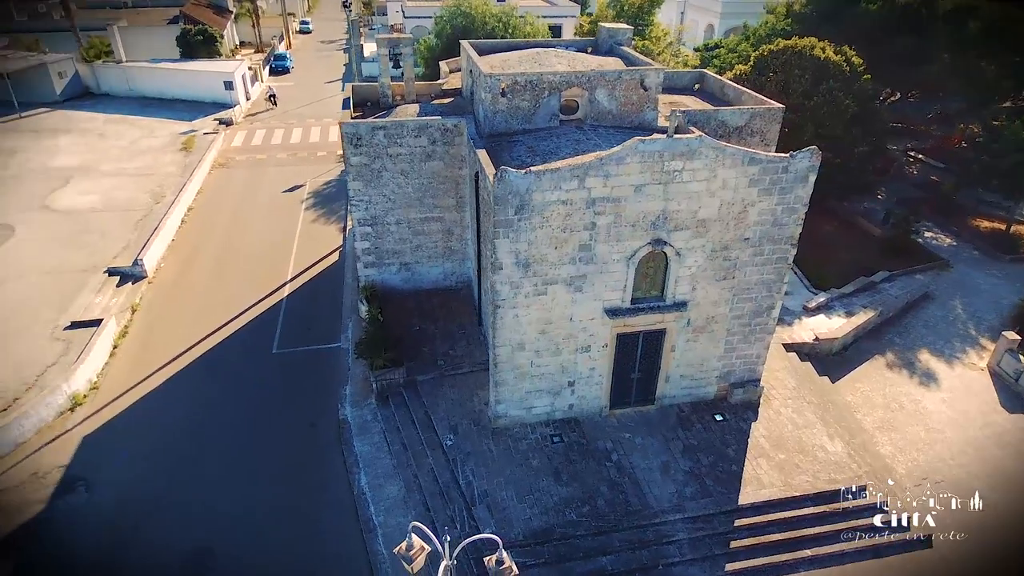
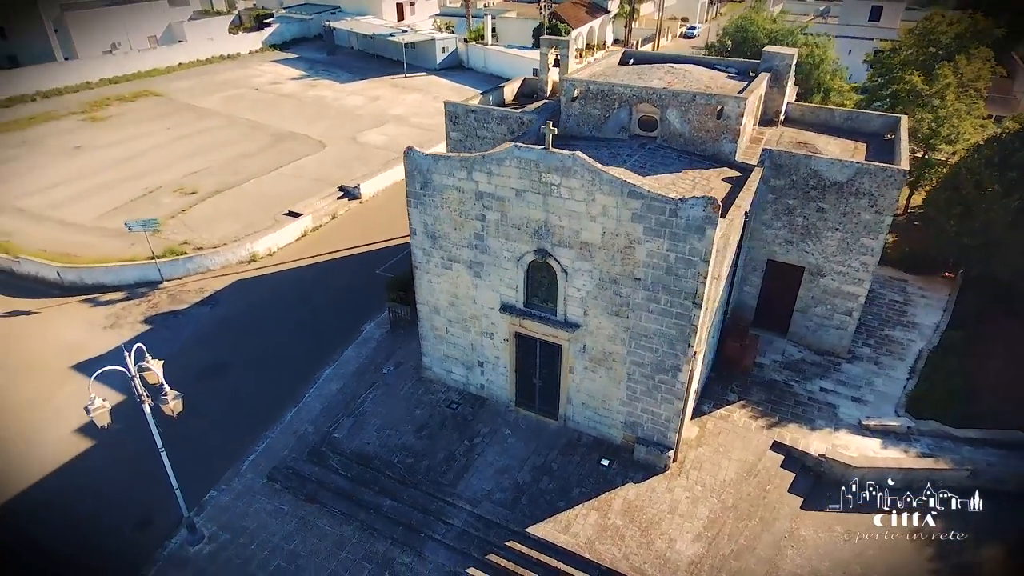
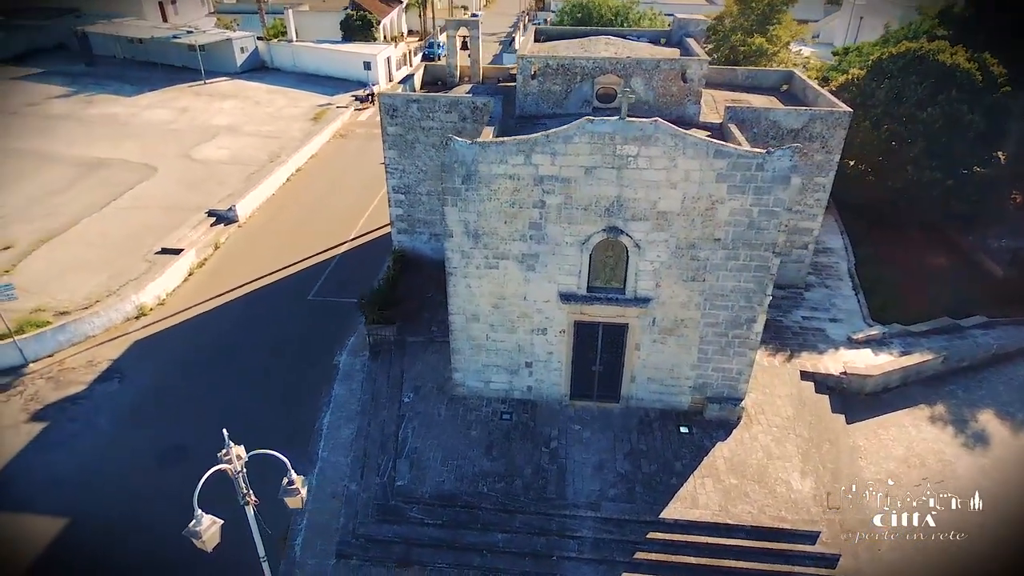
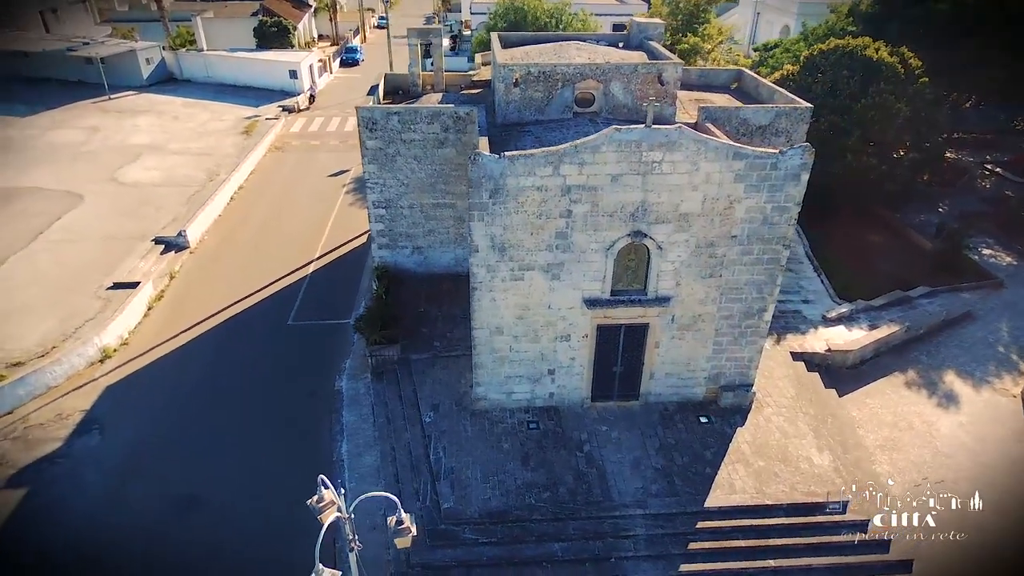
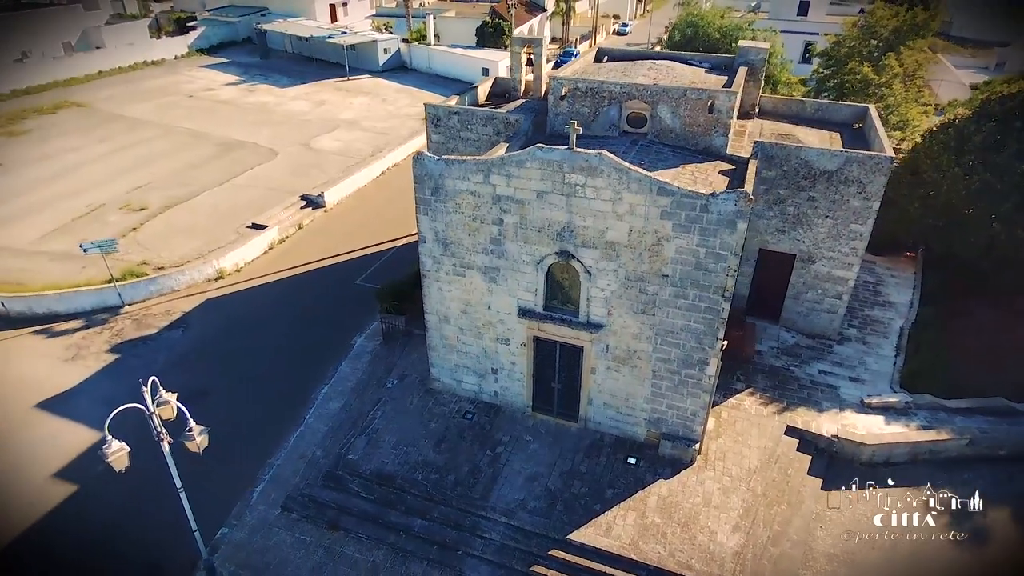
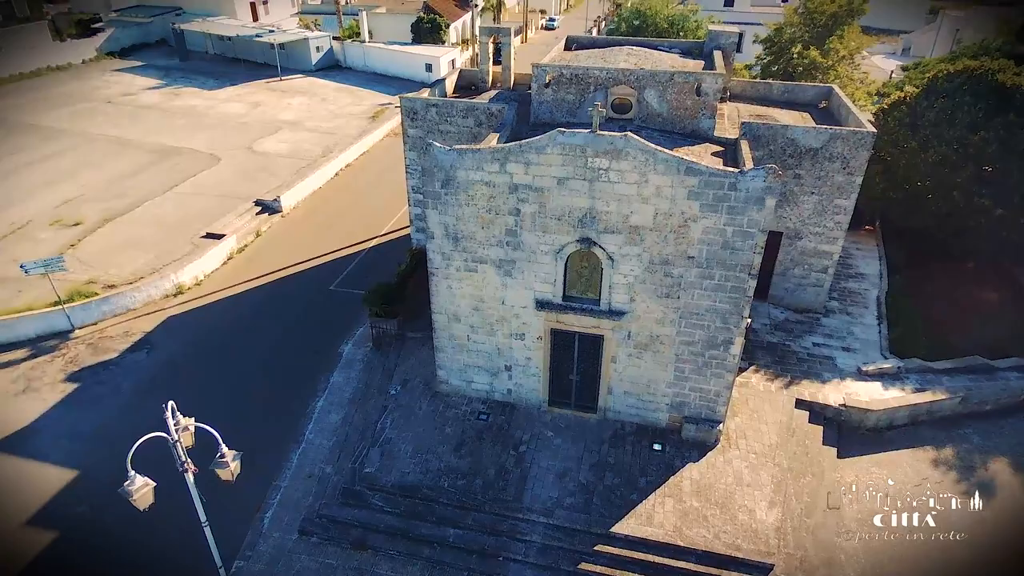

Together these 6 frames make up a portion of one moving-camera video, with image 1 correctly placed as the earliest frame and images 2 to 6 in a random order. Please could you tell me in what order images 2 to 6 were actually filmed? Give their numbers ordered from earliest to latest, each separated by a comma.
4, 3, 6, 5, 2
